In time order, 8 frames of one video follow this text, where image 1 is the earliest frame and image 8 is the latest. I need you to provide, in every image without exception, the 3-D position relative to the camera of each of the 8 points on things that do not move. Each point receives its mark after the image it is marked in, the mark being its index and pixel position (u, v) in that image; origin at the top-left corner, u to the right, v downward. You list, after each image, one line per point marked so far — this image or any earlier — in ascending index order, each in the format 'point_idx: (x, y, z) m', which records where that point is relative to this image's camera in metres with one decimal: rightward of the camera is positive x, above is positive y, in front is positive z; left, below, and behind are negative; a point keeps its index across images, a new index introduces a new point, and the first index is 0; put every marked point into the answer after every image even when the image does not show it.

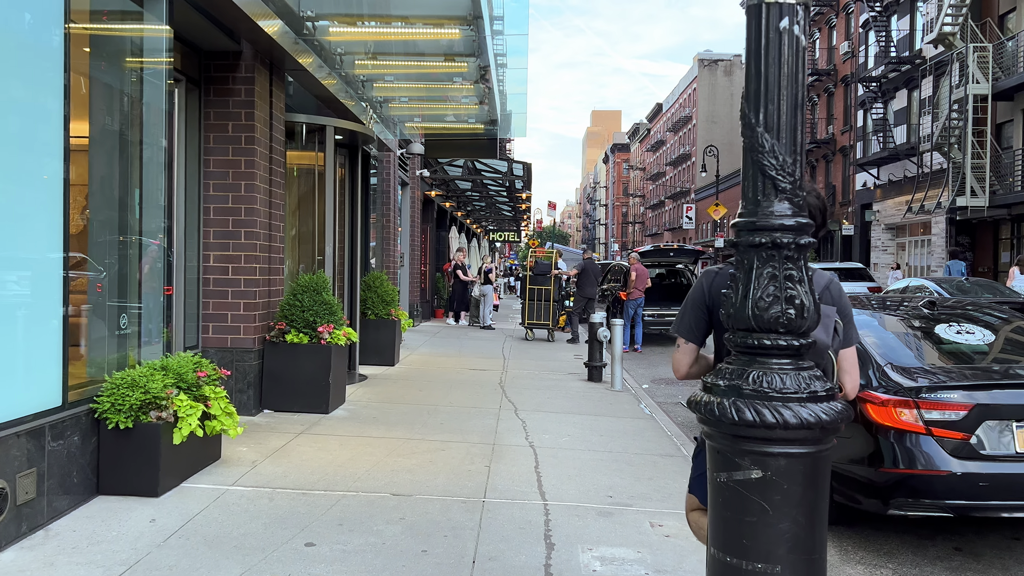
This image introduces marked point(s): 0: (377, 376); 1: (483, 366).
0: (-1.5, -1.0, +8.8) m
1: (-0.4, -1.0, +10.1) m
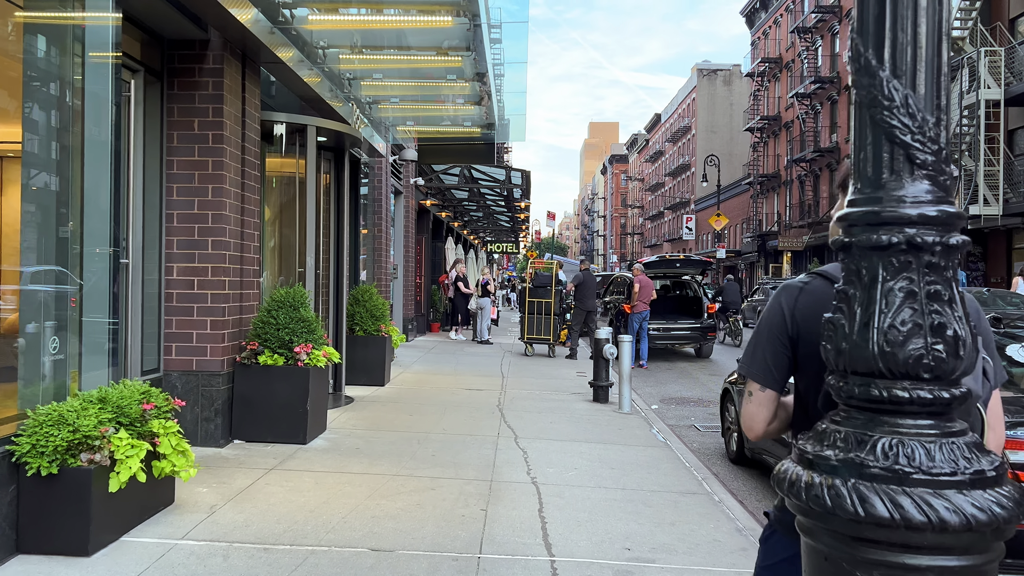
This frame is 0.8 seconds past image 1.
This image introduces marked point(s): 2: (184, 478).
0: (-1.5, -1.1, +8.1) m
1: (-0.4, -1.2, +9.4) m
2: (-1.7, -1.0, +4.1) m
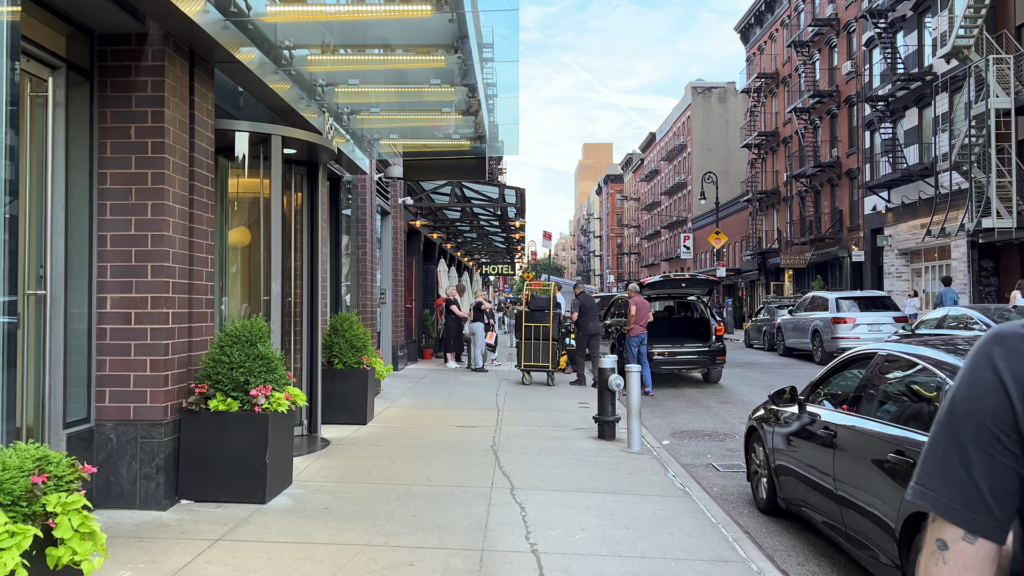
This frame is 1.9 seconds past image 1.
0: (-1.5, -1.4, +7.2) m
1: (-0.4, -1.4, +8.5) m
2: (-1.7, -1.1, +3.2) m
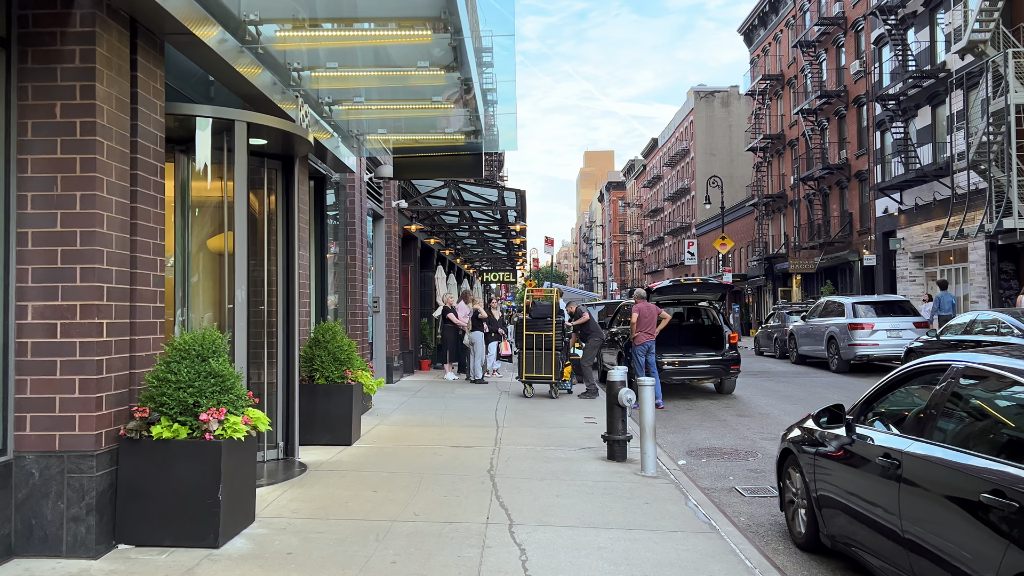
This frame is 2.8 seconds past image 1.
0: (-1.5, -1.5, +6.4) m
1: (-0.4, -1.5, +7.7) m
2: (-1.7, -1.1, +2.5) m
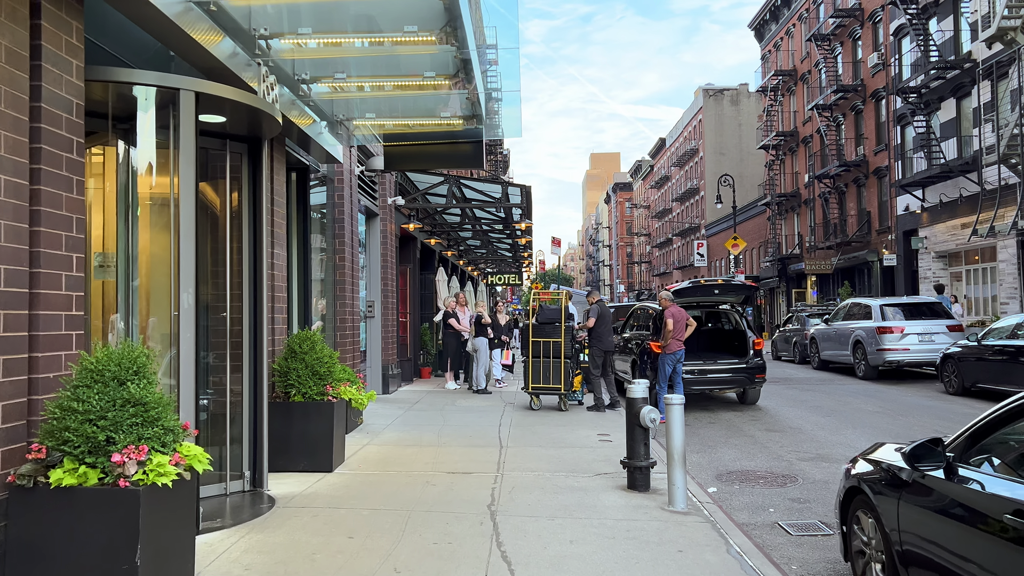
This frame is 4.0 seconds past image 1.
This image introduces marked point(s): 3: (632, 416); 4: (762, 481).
0: (-1.5, -1.5, +5.5) m
1: (-0.4, -1.5, +6.8) m
2: (-1.7, -1.1, +1.5) m
3: (+0.9, -0.9, +5.9) m
4: (+2.2, -1.7, +6.9) m
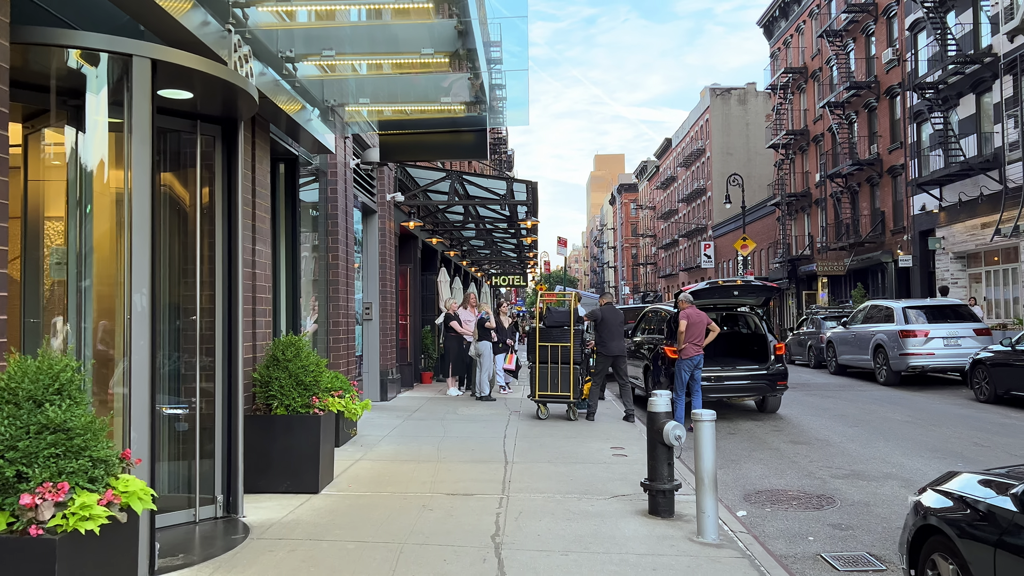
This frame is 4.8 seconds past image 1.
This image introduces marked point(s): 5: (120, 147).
0: (-1.5, -1.5, +4.8) m
1: (-0.3, -1.5, +6.1) m
2: (-1.7, -1.1, +0.9) m
3: (+0.9, -1.0, +5.3) m
4: (+2.2, -1.7, +6.2) m
5: (-2.1, +0.8, +4.2) m
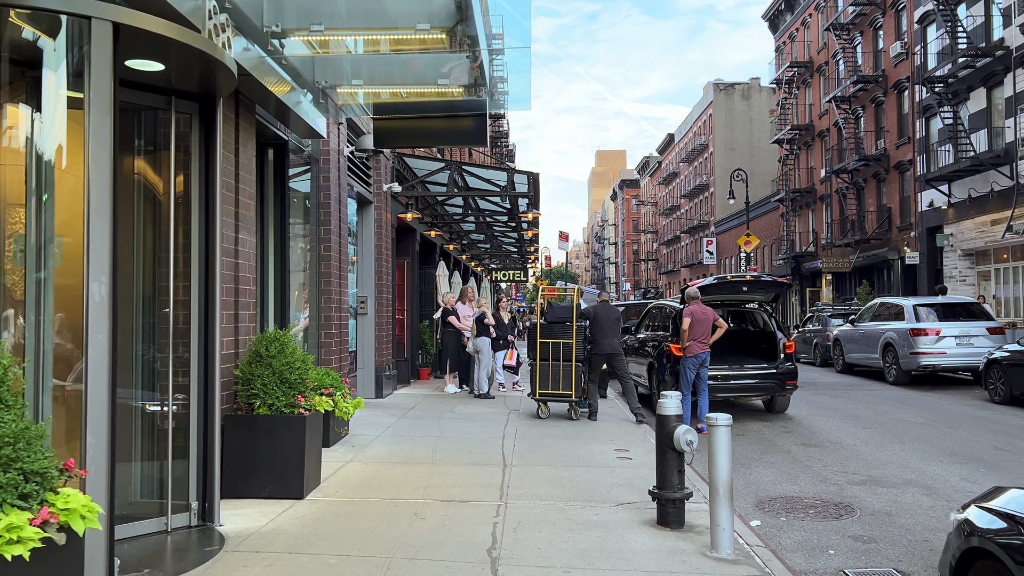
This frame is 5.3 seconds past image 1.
0: (-1.5, -1.4, +4.5) m
1: (-0.3, -1.5, +5.7) m
2: (-1.7, -1.1, +0.5) m
3: (+0.9, -0.9, +4.9) m
4: (+2.2, -1.6, +5.8) m
5: (-2.1, +0.9, +3.8) m
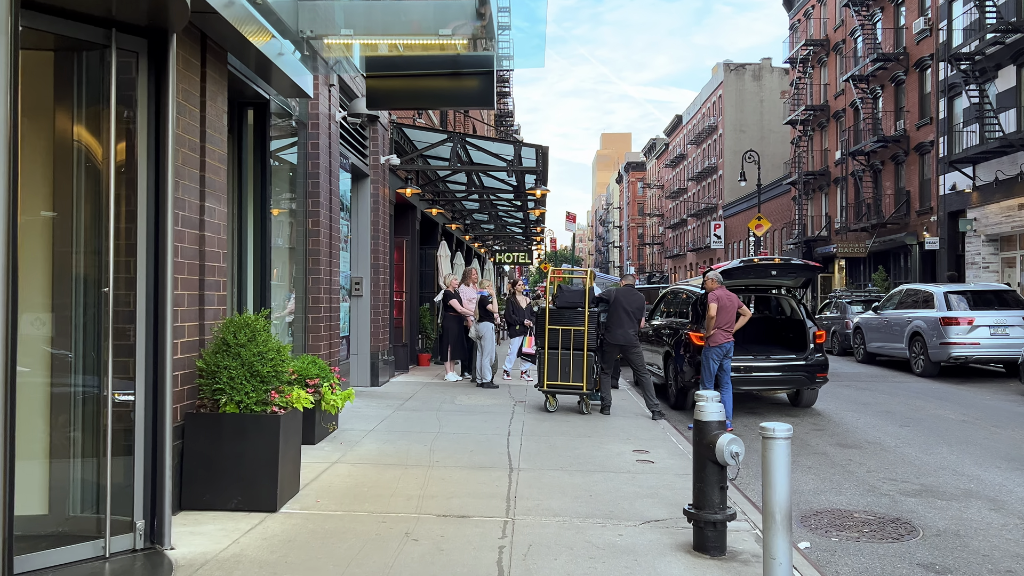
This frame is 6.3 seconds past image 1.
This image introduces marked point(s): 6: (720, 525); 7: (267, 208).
0: (-1.4, -1.3, +3.7) m
1: (-0.3, -1.3, +5.0) m
2: (-1.7, -1.1, -0.3) m
3: (+1.0, -0.8, +4.1) m
4: (+2.3, -1.5, +5.1) m
5: (-2.0, +1.0, +3.0) m
6: (+1.1, -1.2, +4.1) m
7: (-2.0, +0.7, +6.6) m
